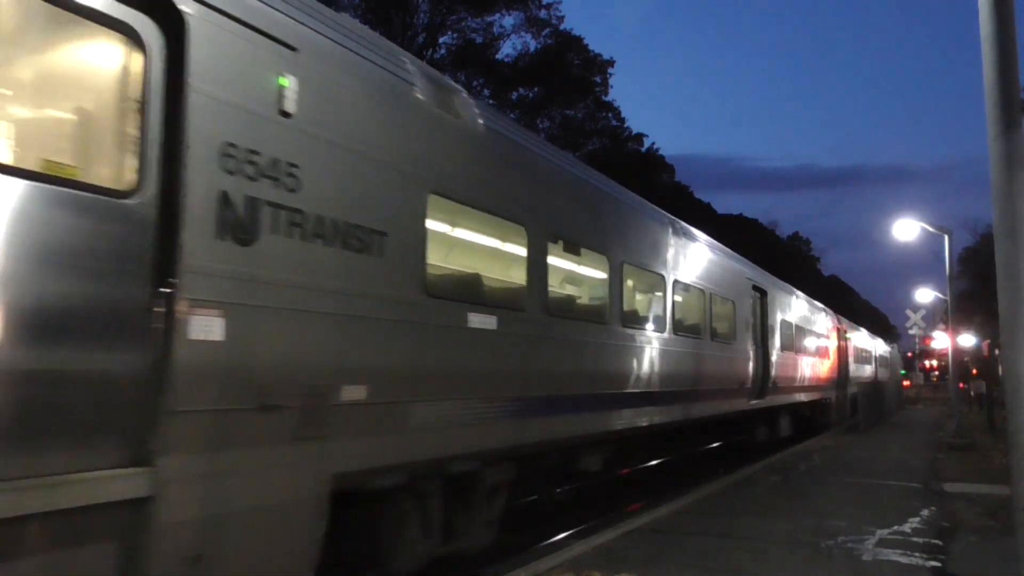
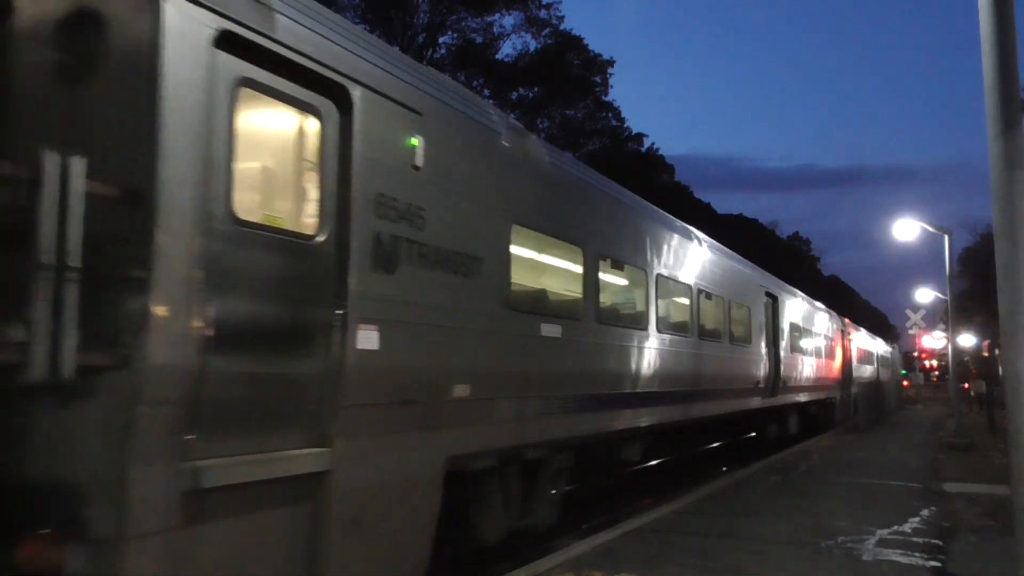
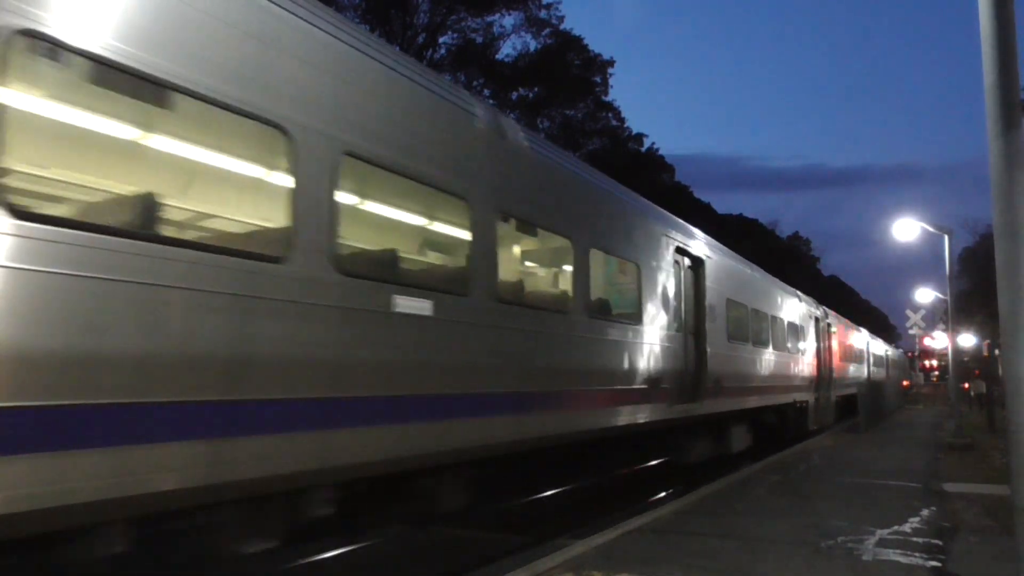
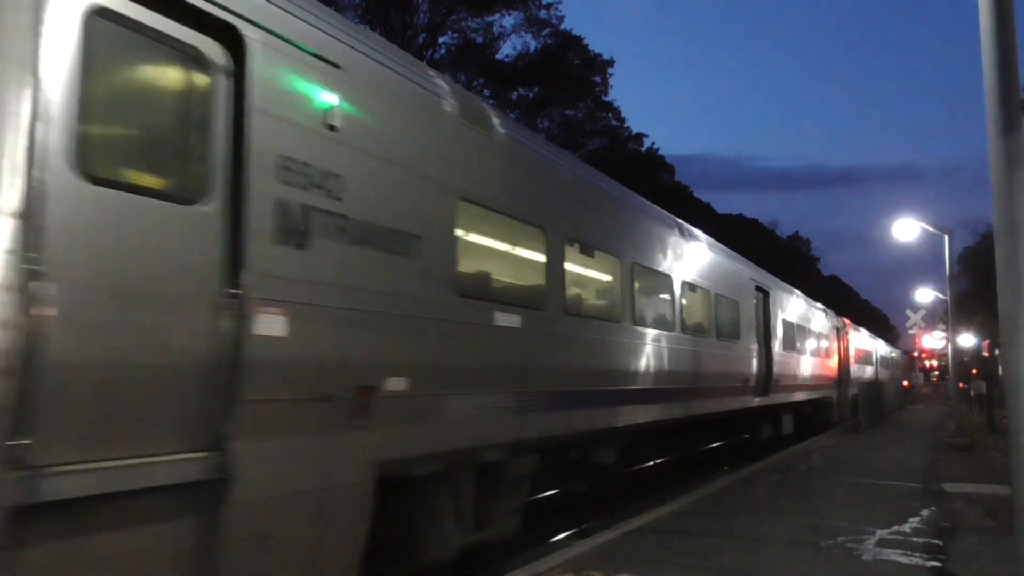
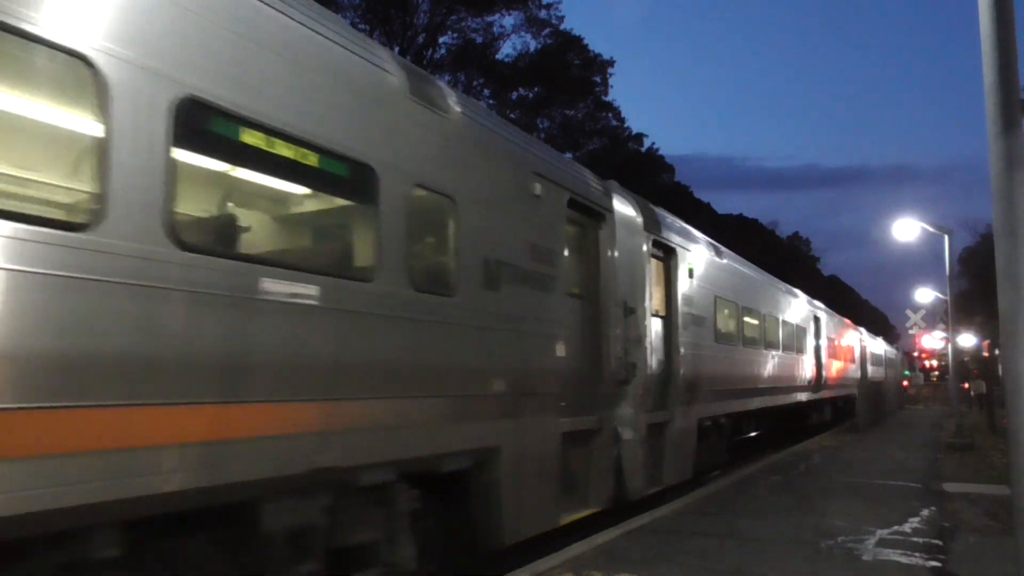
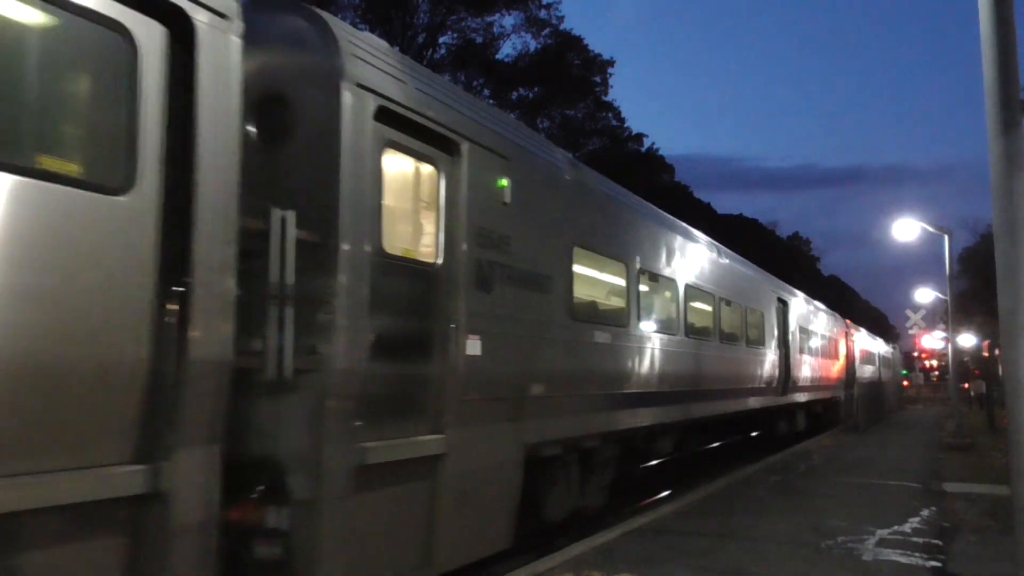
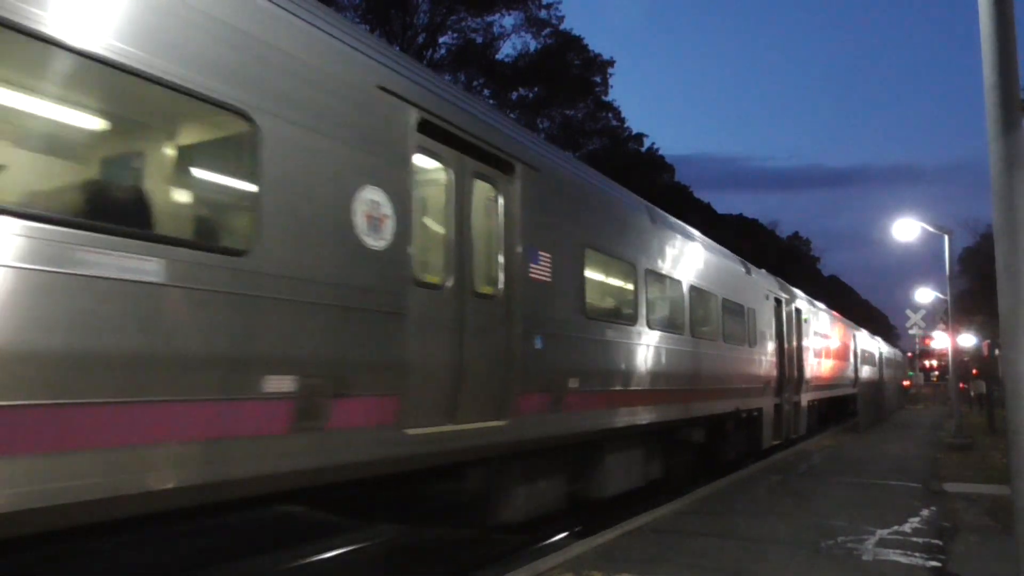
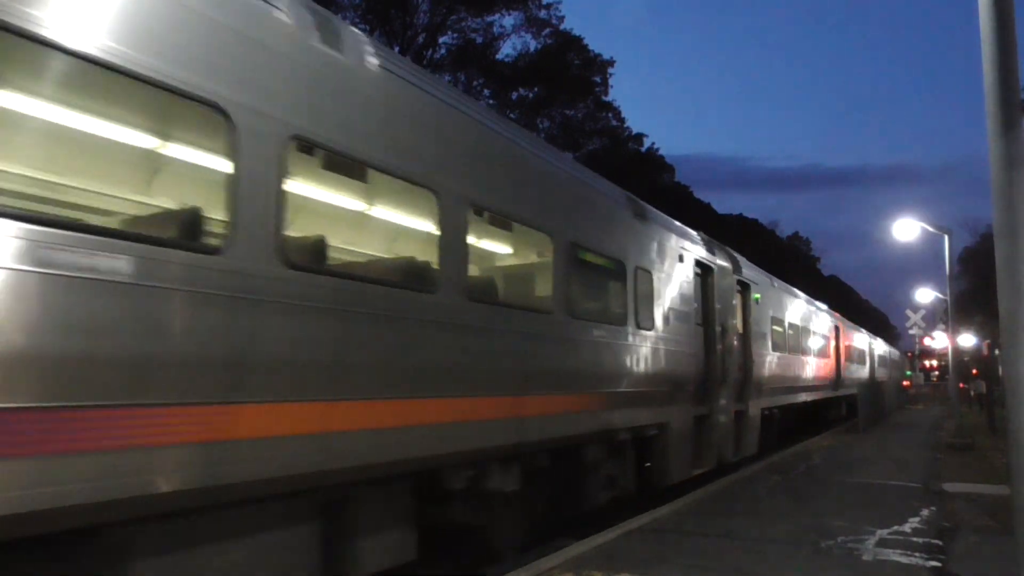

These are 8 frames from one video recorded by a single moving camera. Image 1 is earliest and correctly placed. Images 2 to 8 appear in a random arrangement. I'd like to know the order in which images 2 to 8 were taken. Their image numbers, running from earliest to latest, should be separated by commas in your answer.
2, 6, 5, 8, 7, 3, 4
